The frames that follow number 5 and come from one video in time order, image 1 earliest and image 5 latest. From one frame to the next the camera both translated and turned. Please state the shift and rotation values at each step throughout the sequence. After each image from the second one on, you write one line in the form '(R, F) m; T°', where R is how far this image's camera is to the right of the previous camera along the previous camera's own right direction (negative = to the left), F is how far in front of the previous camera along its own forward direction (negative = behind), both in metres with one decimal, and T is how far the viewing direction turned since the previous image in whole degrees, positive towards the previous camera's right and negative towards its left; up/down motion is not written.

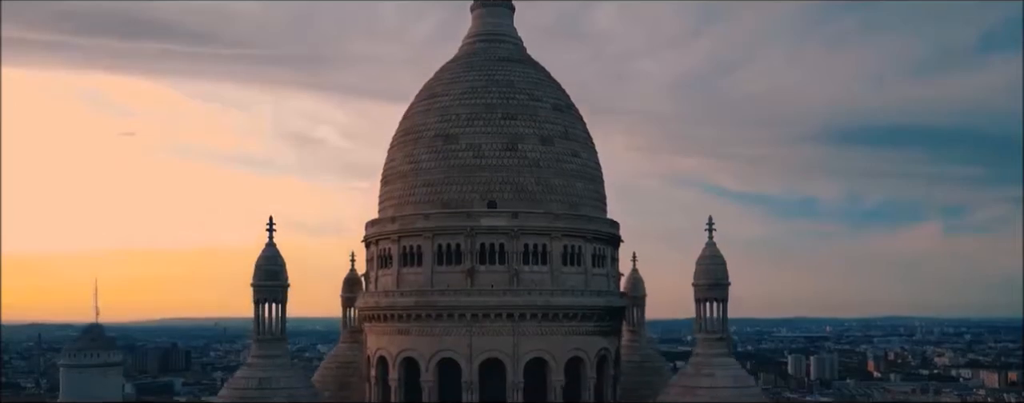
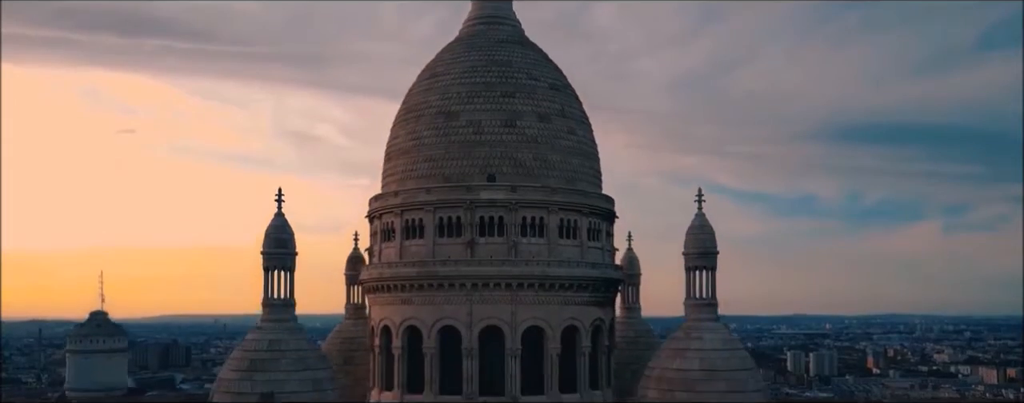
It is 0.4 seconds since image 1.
(+0.1, -1.4) m; 0°
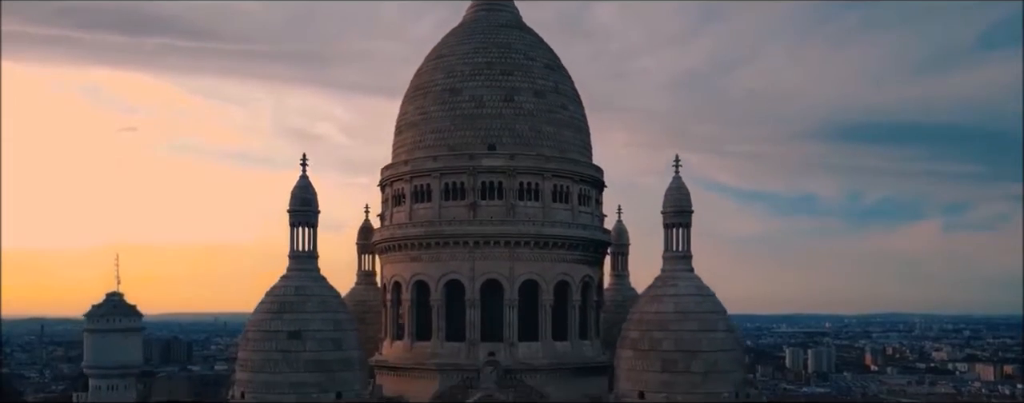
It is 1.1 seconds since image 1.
(+0.1, -4.2) m; 0°
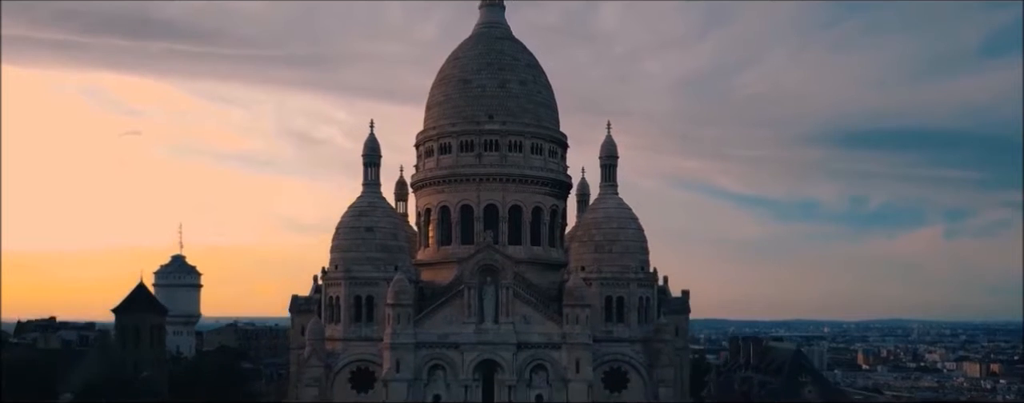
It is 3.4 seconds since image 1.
(+1.0, -5.0) m; 0°
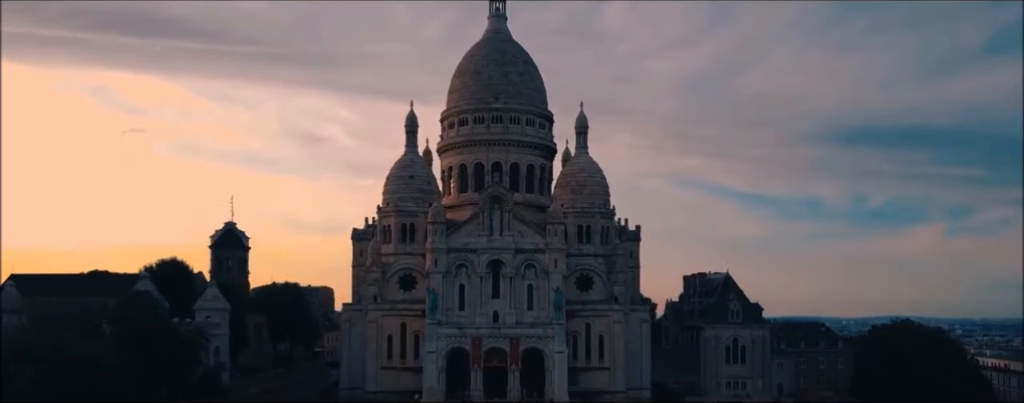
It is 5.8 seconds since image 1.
(+0.1, -16.3) m; 0°
